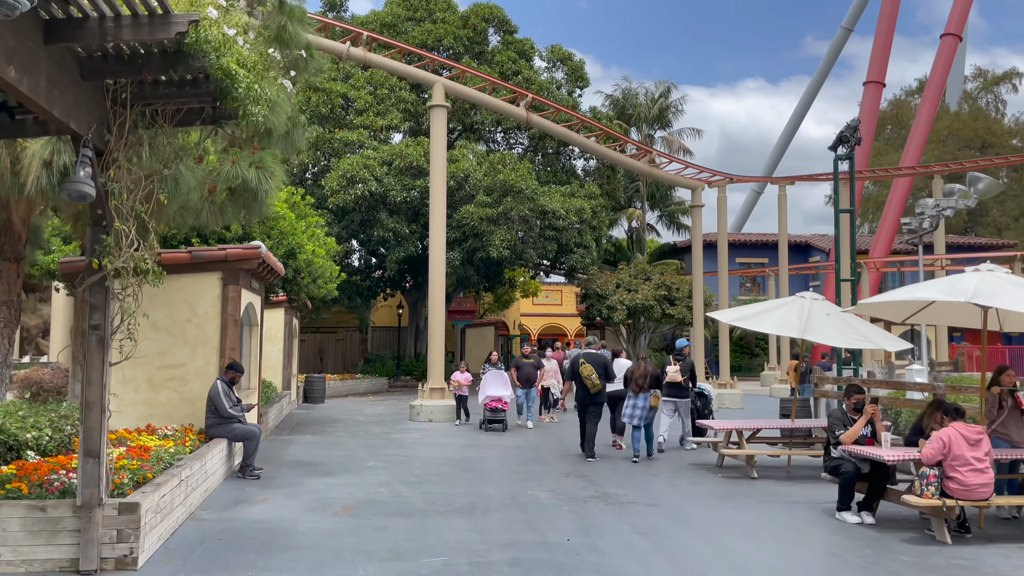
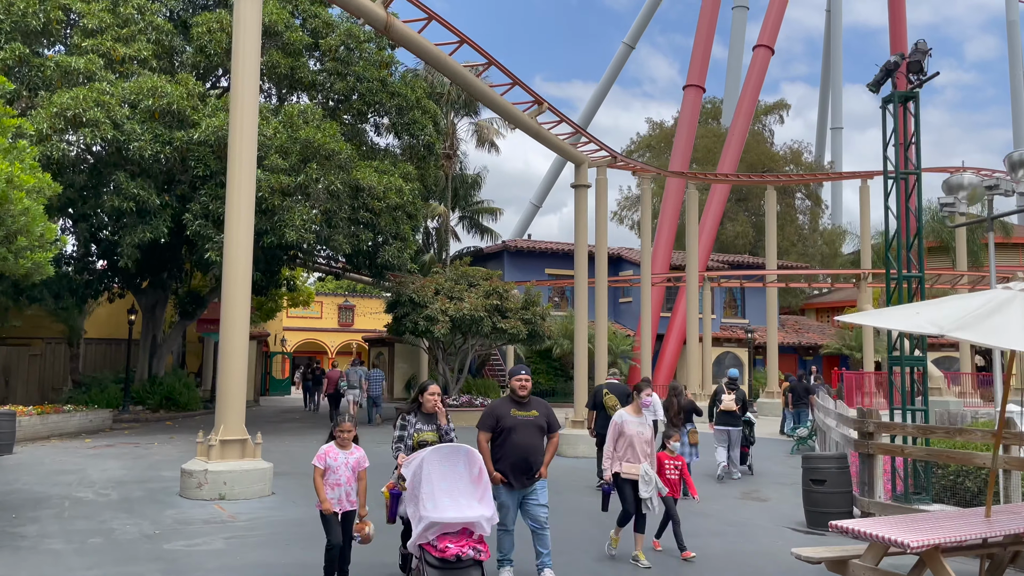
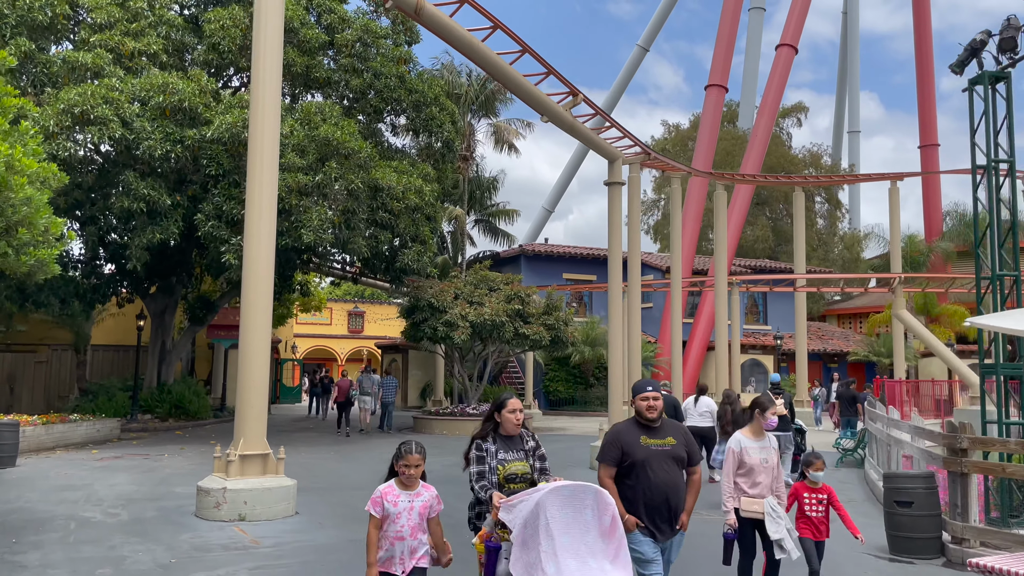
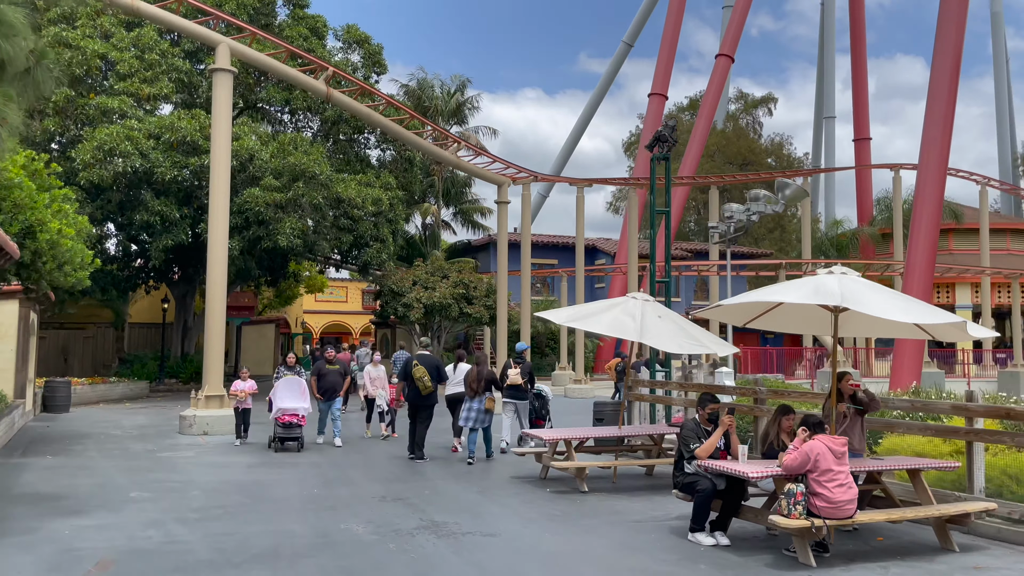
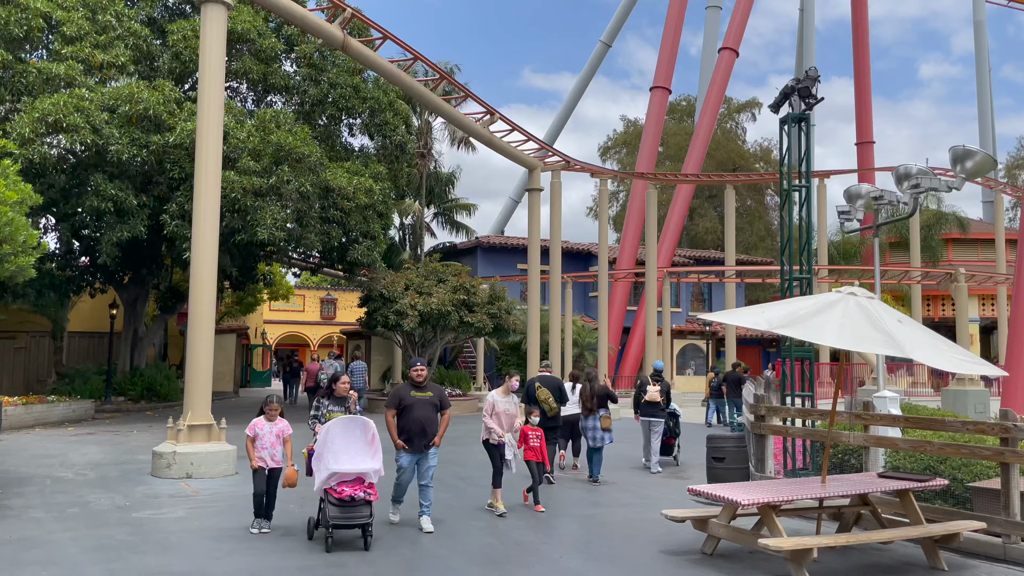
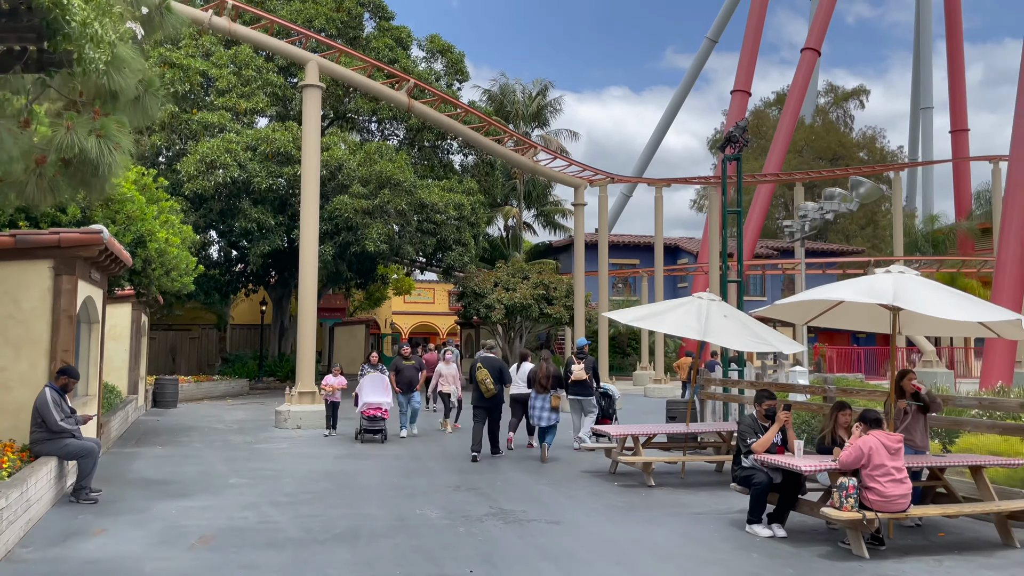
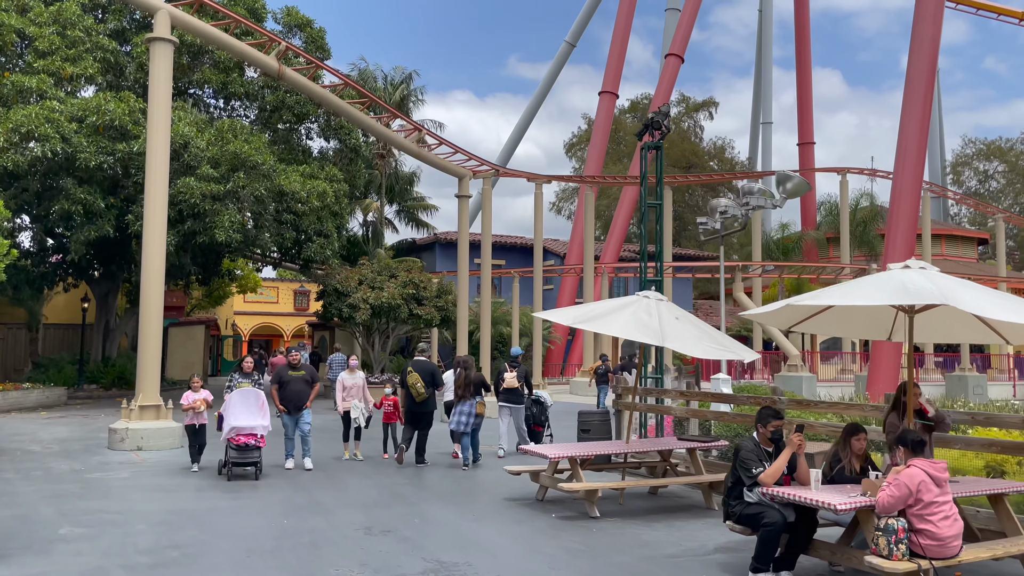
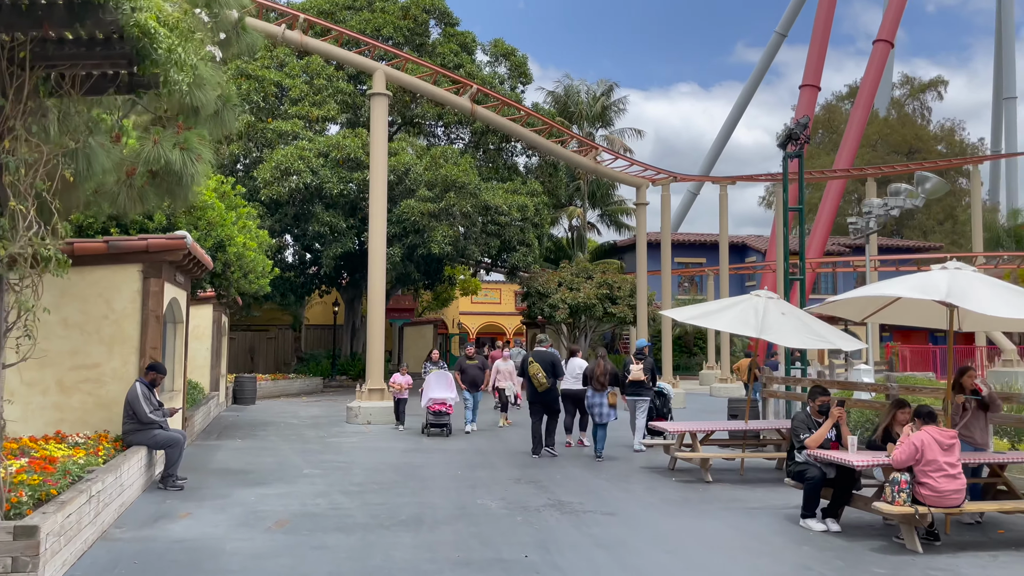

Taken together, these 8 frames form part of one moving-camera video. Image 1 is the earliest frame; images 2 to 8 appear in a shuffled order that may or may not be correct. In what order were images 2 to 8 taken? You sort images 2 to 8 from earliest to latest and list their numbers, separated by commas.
8, 6, 4, 7, 5, 2, 3
